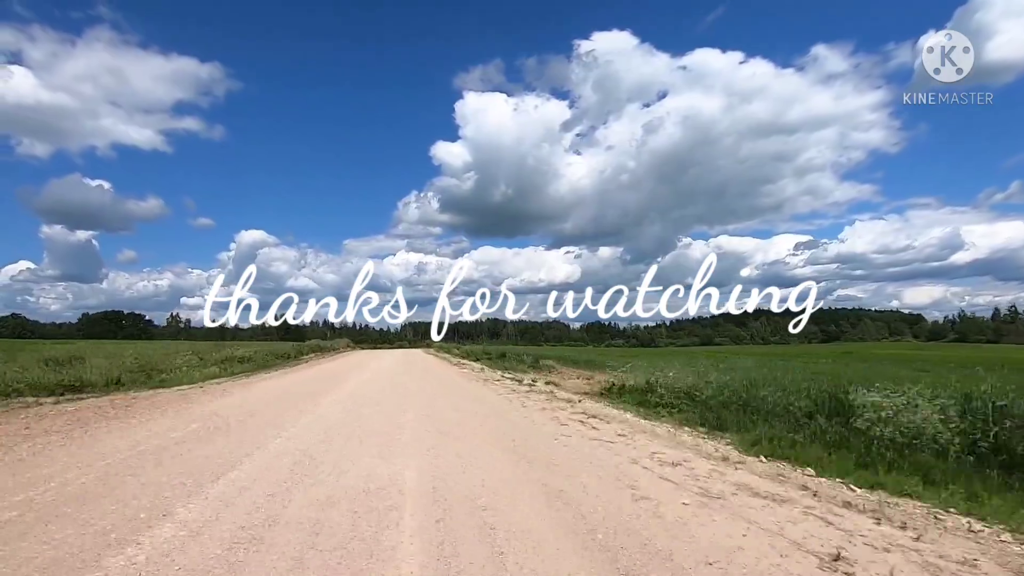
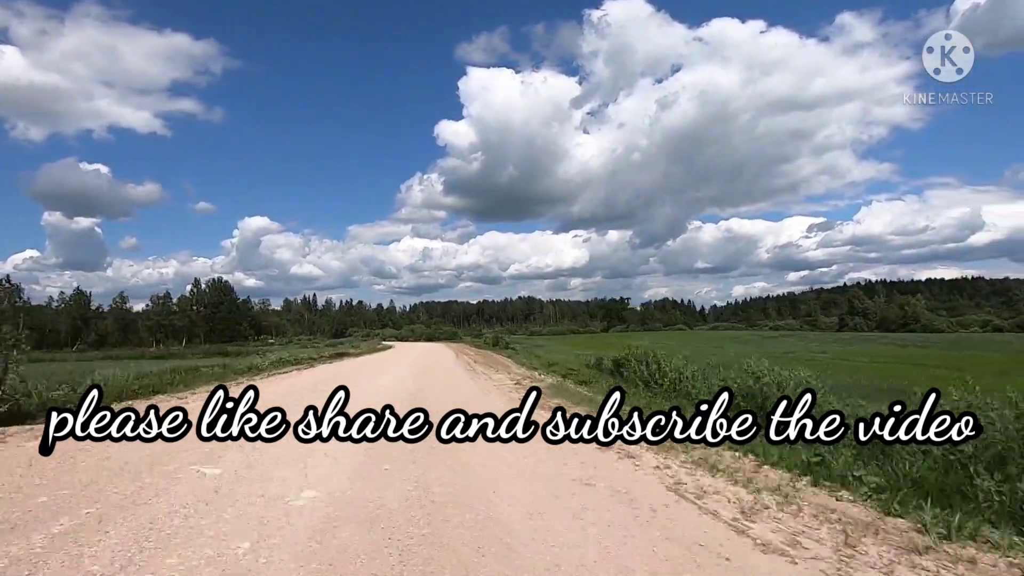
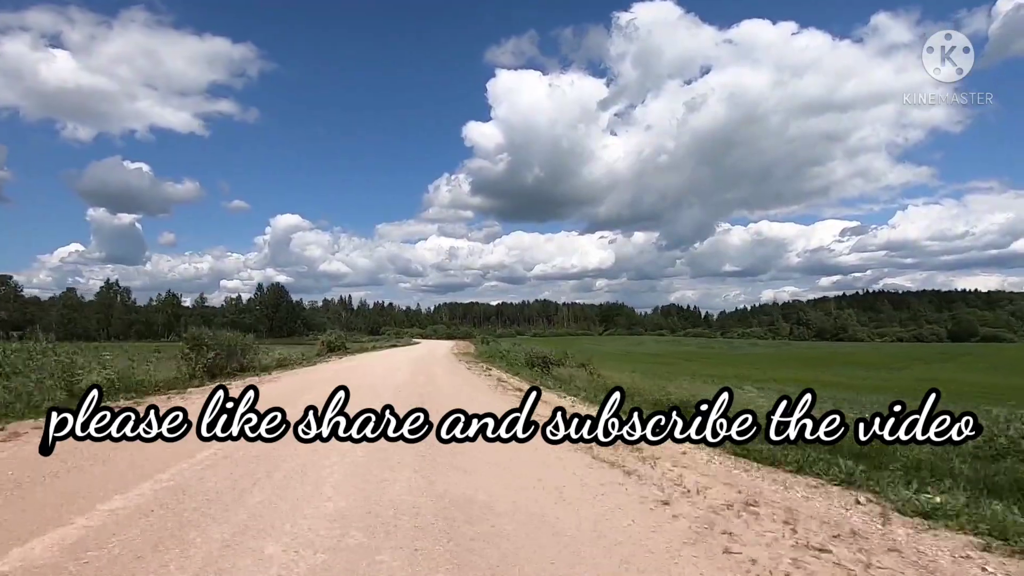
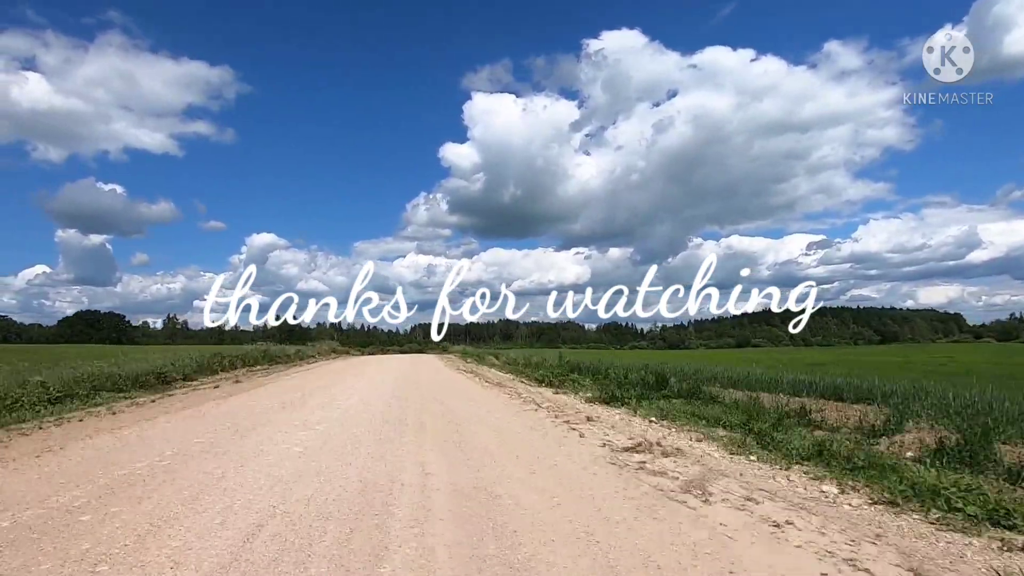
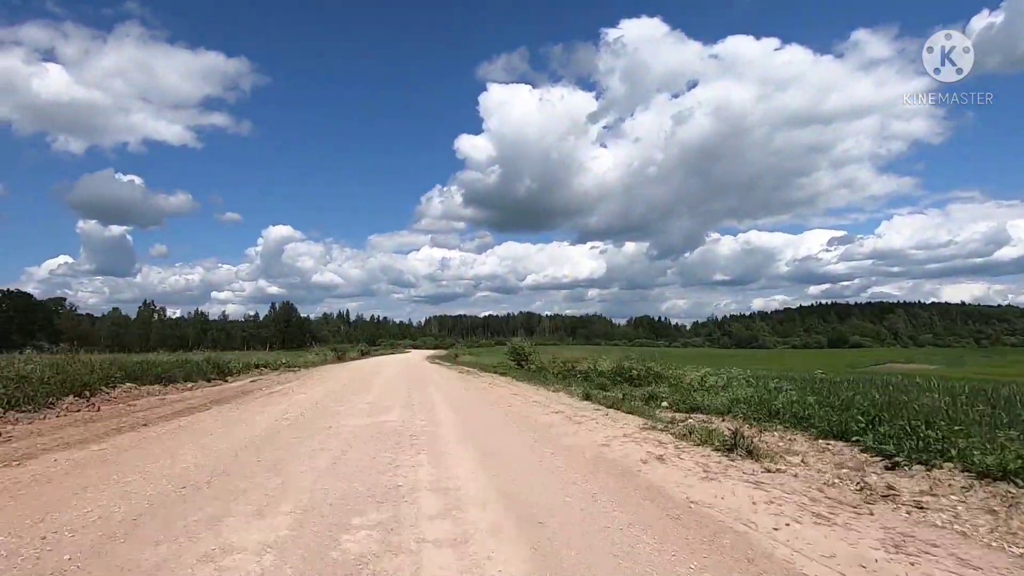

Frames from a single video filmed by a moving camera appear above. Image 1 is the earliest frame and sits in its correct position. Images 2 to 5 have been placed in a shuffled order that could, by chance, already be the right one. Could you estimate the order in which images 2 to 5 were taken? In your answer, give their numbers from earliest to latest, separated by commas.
4, 5, 3, 2
